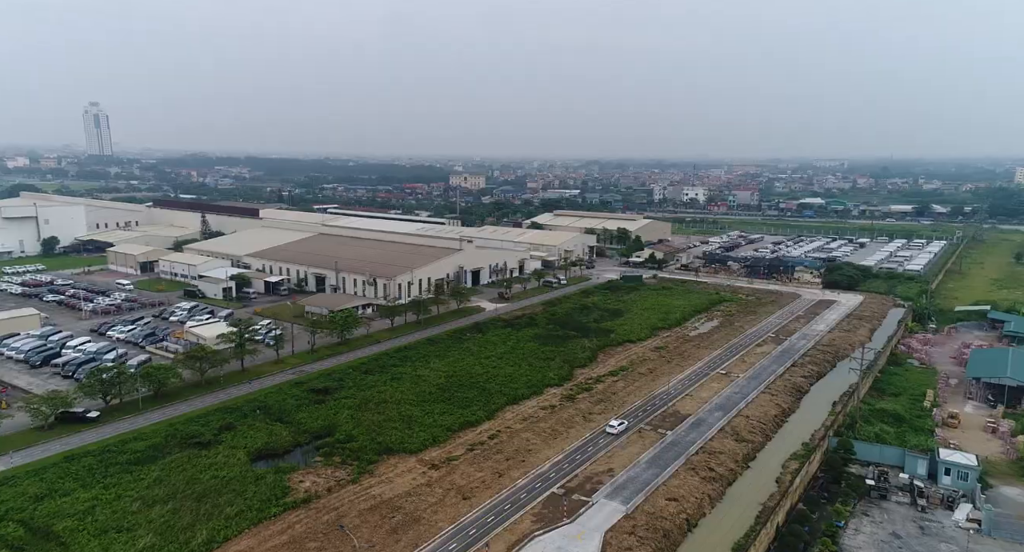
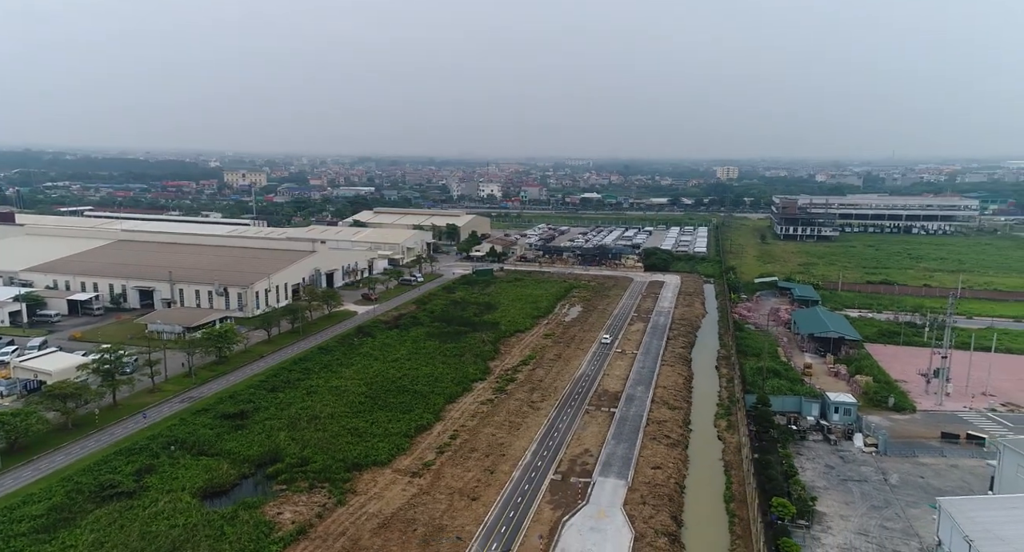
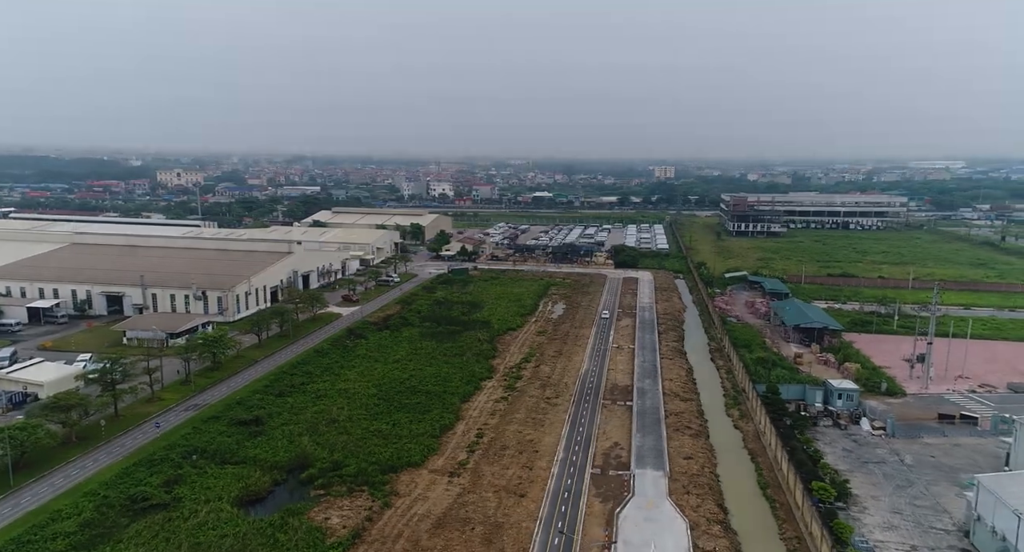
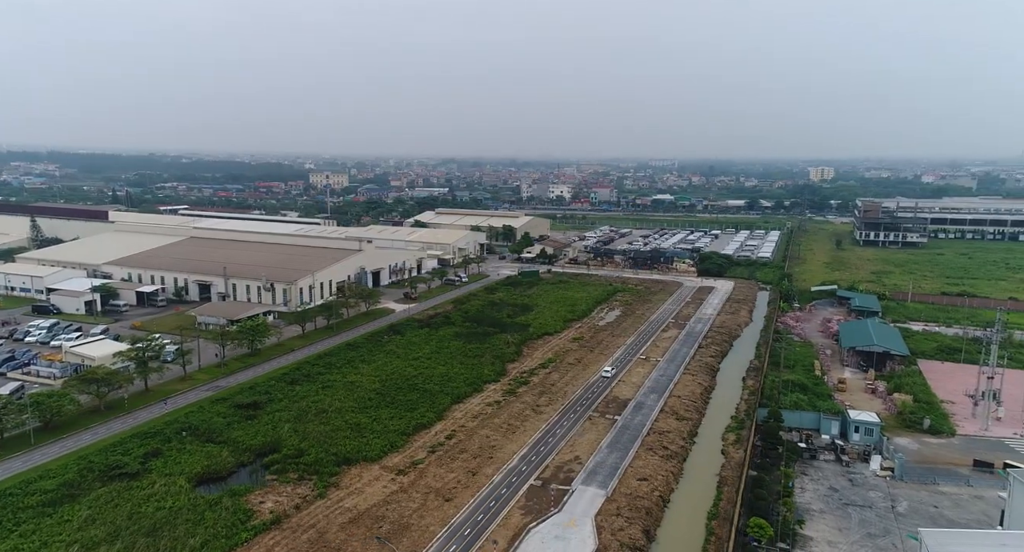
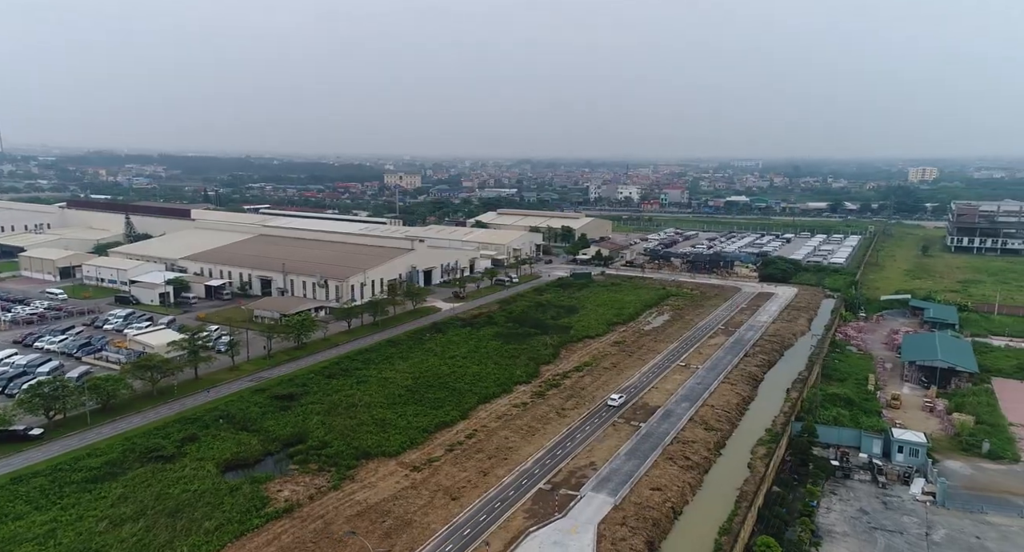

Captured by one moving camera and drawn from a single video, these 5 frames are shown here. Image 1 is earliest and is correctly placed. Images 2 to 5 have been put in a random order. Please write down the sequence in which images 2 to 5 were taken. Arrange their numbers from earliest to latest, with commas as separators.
5, 4, 2, 3
